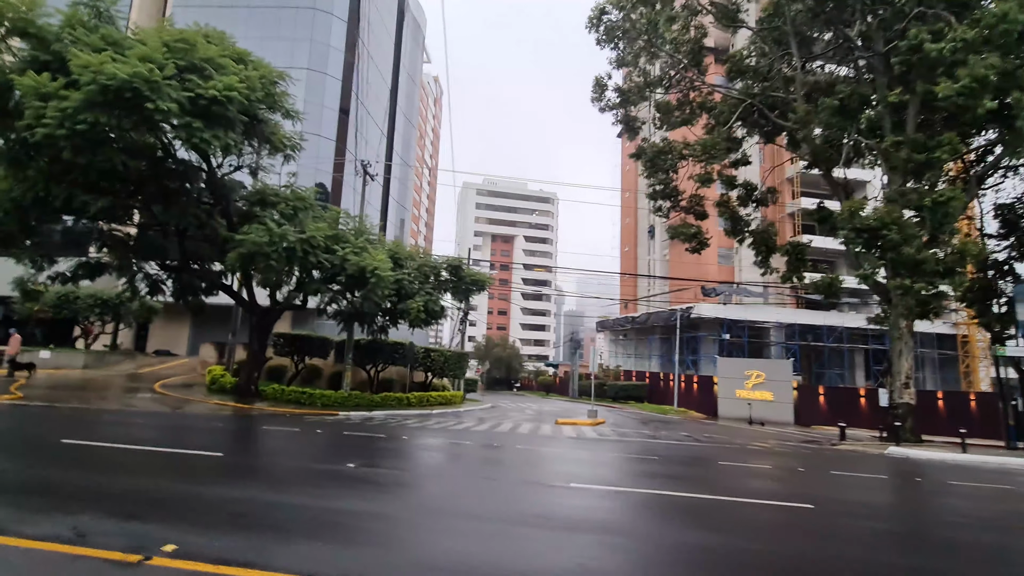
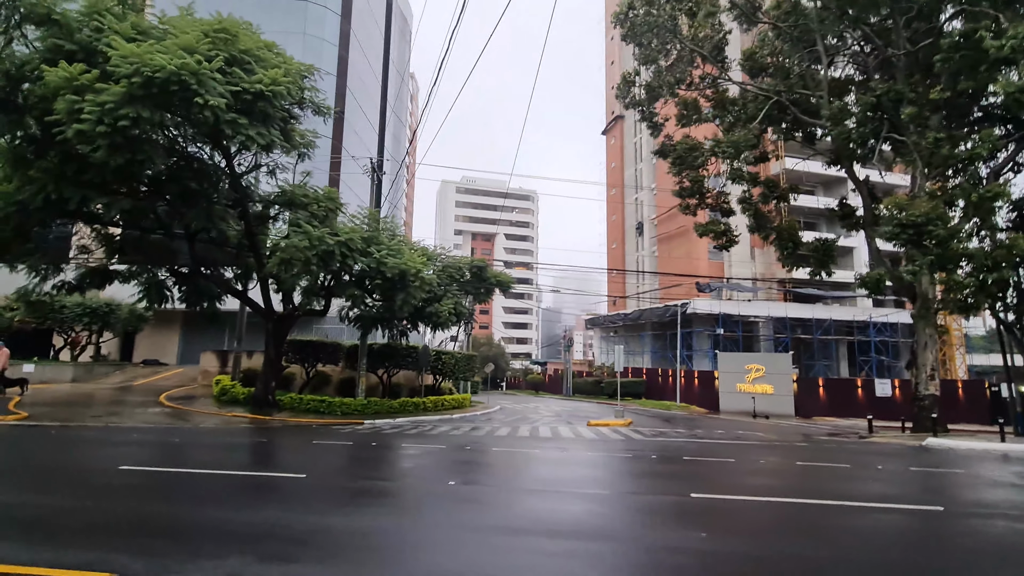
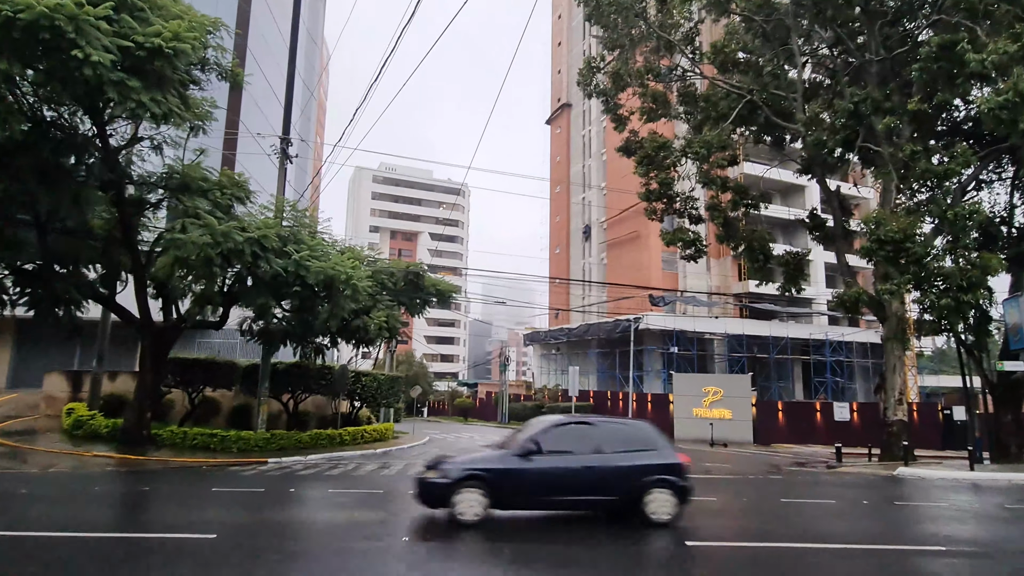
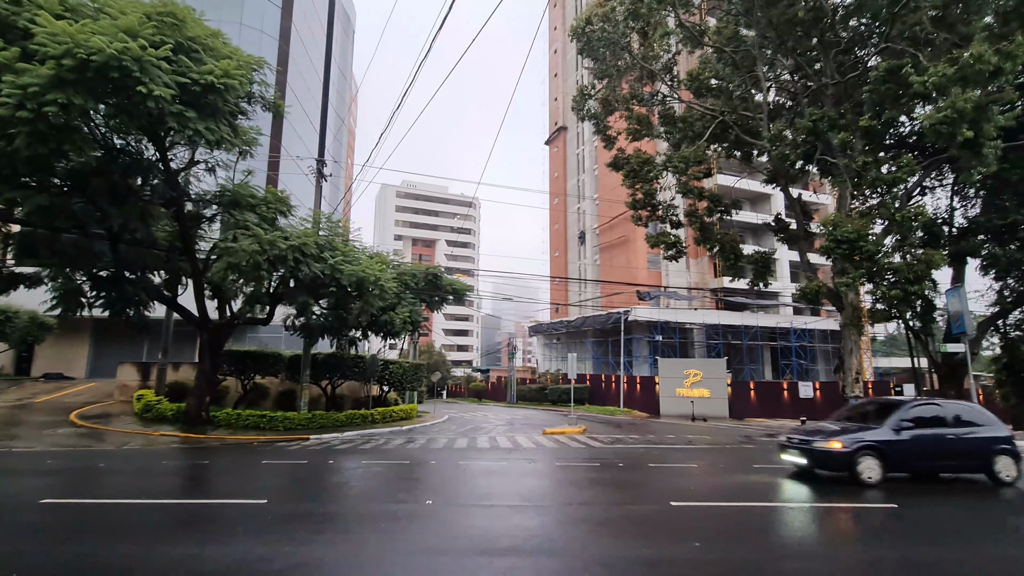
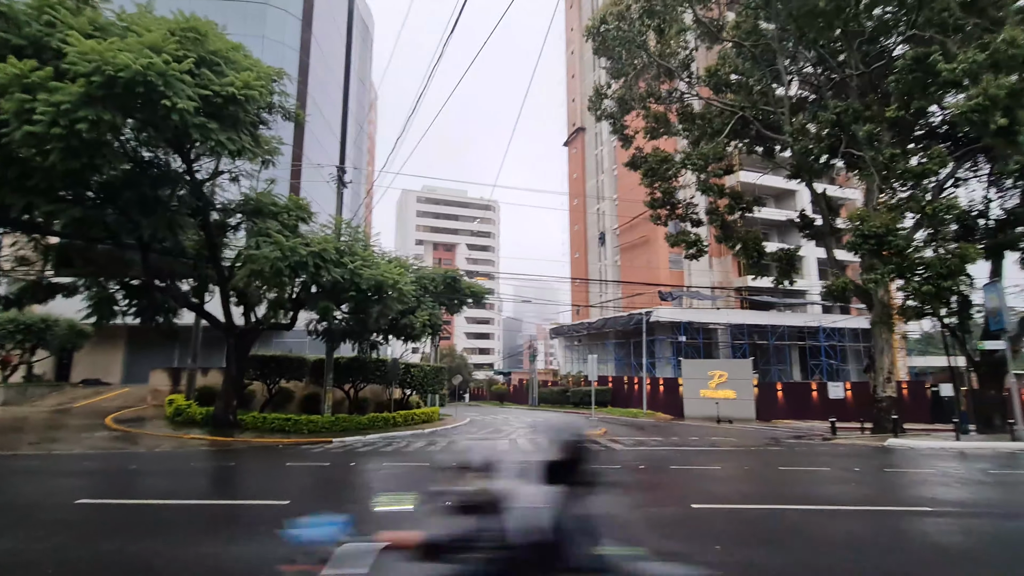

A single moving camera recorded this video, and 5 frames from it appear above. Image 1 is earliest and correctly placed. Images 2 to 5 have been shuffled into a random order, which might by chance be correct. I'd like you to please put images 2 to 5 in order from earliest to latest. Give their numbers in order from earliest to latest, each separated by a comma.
2, 5, 4, 3
